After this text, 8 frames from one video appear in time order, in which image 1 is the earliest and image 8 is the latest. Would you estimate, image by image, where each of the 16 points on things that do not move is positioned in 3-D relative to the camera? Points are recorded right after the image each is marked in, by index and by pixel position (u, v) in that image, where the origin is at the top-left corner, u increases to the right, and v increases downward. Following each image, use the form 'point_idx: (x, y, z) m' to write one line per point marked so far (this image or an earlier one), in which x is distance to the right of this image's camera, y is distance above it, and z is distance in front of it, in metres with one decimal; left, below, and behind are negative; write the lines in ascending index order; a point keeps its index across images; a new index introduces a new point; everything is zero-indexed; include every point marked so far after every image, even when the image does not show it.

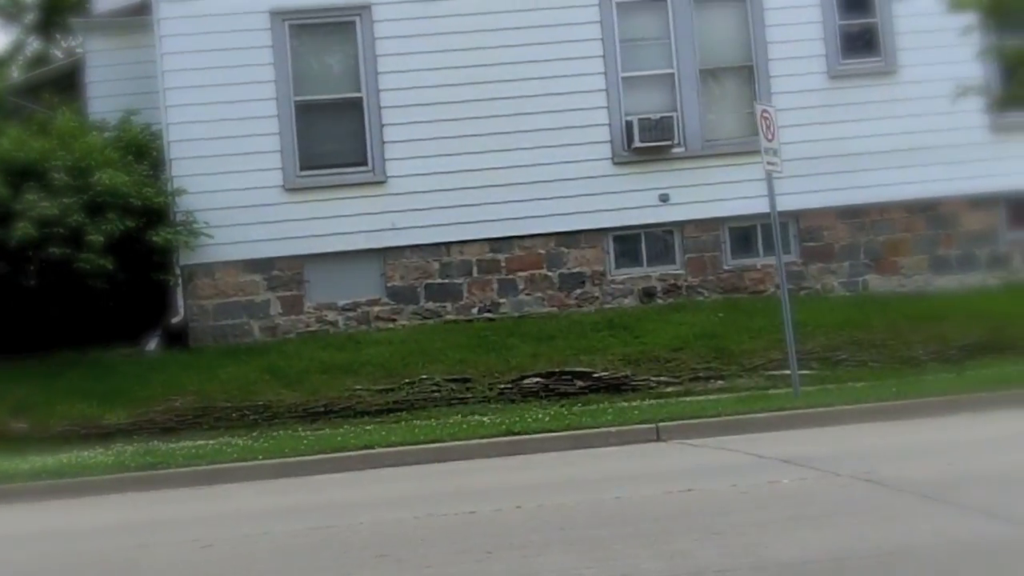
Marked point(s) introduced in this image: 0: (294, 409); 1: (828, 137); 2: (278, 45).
0: (-2.8, -1.6, +13.1) m
1: (+5.3, +2.5, +16.4) m
2: (-3.8, +4.0, +15.9) m
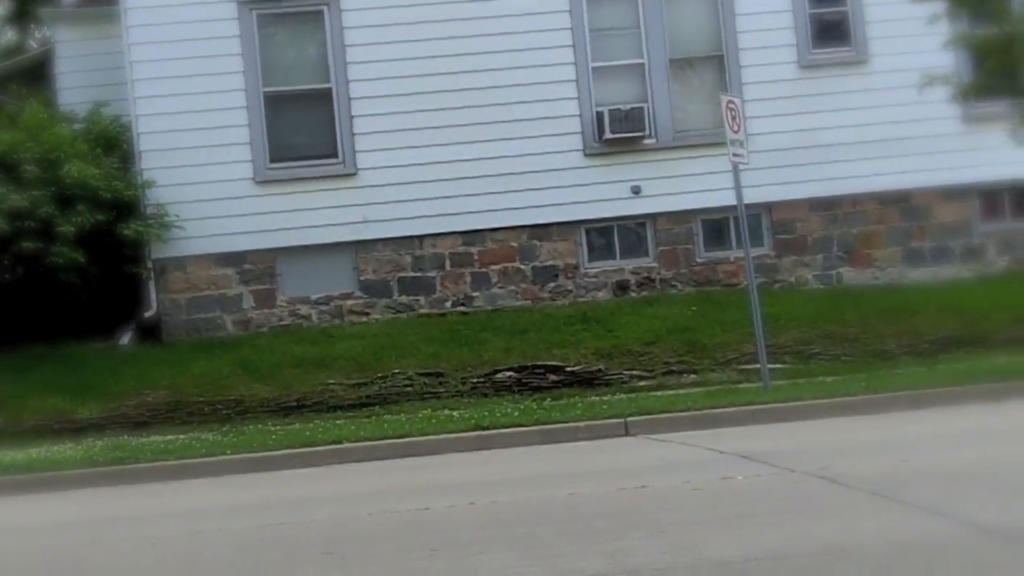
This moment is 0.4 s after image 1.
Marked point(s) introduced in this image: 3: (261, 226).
0: (-3.2, -1.5, +13.1) m
1: (+4.8, +2.7, +16.4) m
2: (-4.2, +4.1, +15.8) m
3: (-4.1, +1.0, +15.8) m
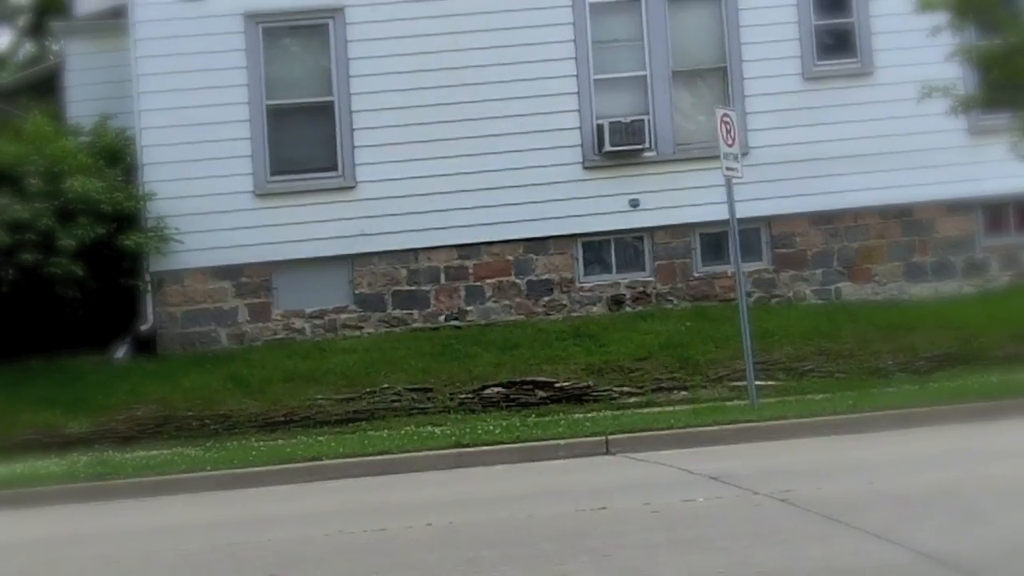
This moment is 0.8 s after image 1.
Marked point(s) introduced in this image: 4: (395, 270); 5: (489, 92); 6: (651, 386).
0: (-3.4, -1.7, +13.1) m
1: (+4.8, +2.4, +16.2) m
2: (-4.3, +3.9, +15.9) m
3: (-4.2, +0.8, +15.9) m
4: (-1.9, +0.3, +15.9) m
5: (-0.5, +3.2, +16.0) m
6: (+1.9, -1.3, +13.4) m
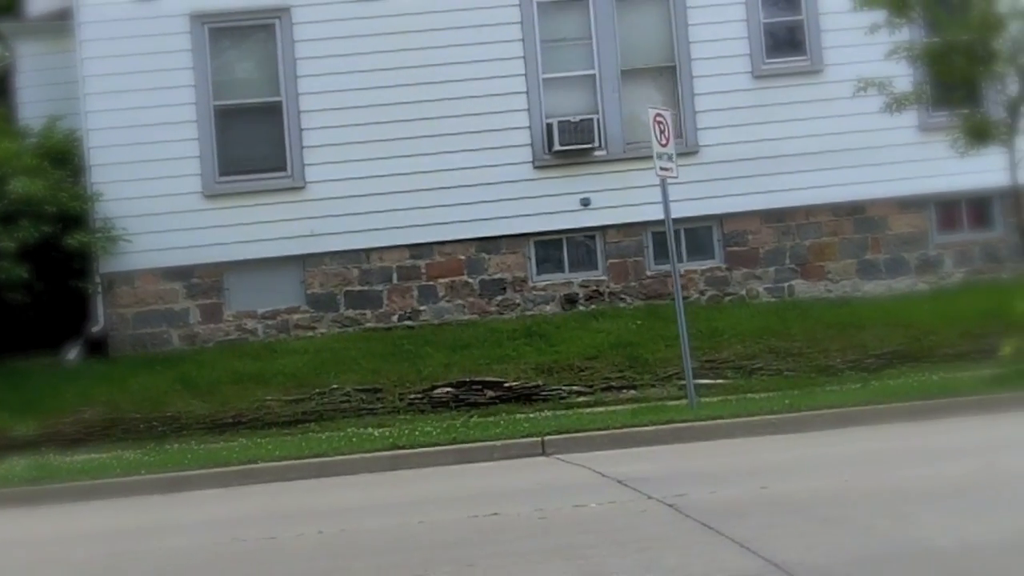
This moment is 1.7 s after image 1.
0: (-4.1, -1.7, +13.0) m
1: (+4.0, +2.4, +16.2) m
2: (-5.1, +3.8, +15.8) m
3: (-4.9, +0.8, +15.8) m
4: (-2.6, +0.3, +15.9) m
5: (-1.2, +3.2, +16.0) m
6: (+1.2, -1.3, +13.4) m
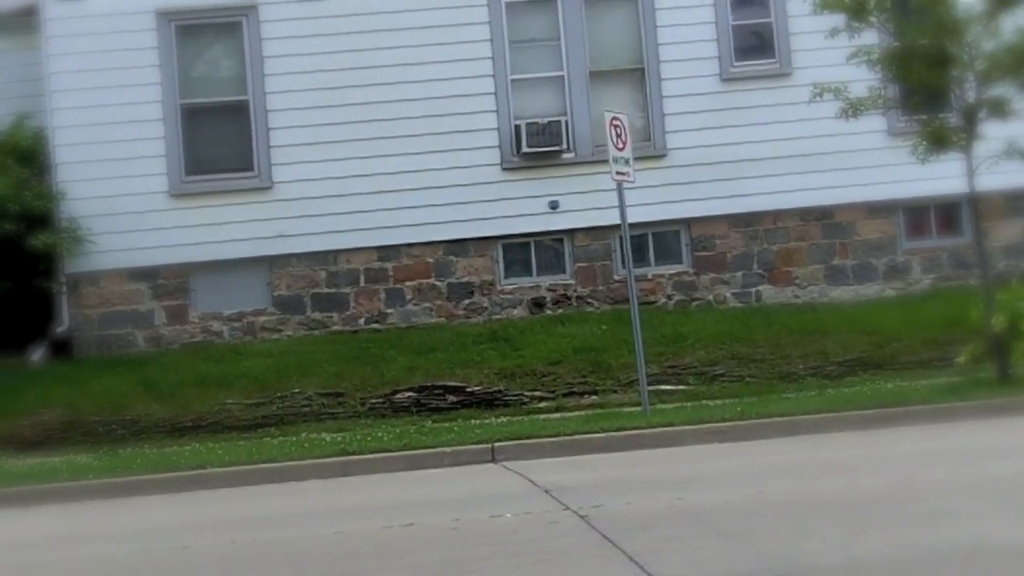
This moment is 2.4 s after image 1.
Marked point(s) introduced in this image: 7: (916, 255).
0: (-4.6, -1.8, +13.0) m
1: (+3.5, +2.4, +16.3) m
2: (-5.6, +3.8, +15.7) m
3: (-5.4, +0.7, +15.7) m
4: (-3.2, +0.2, +15.9) m
5: (-1.7, +3.1, +16.0) m
6: (+0.7, -1.4, +13.4) m
7: (+6.7, +0.6, +16.5) m
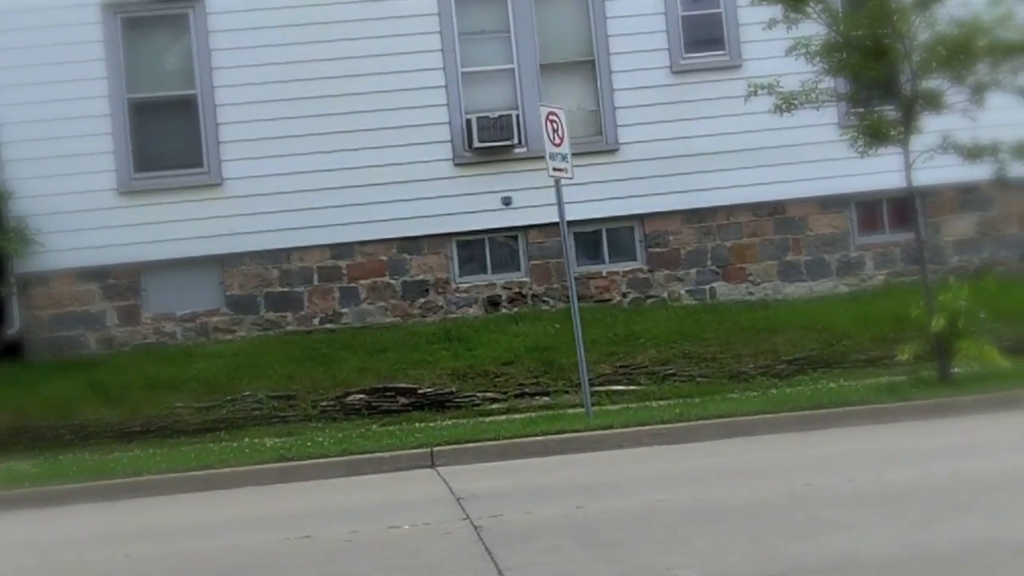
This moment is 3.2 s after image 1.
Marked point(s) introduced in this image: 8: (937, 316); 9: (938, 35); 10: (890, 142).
0: (-5.2, -1.8, +12.9) m
1: (+2.8, +2.4, +16.3) m
2: (-6.3, +3.8, +15.6) m
3: (-6.1, +0.7, +15.6) m
4: (-3.9, +0.2, +15.8) m
5: (-2.5, +3.2, +15.9) m
6: (0.0, -1.4, +13.4) m
7: (+6.0, +0.6, +16.6) m
8: (+4.9, -0.3, +11.5) m
9: (+5.0, +2.8, +11.6) m
10: (+4.7, +1.7, +12.2) m
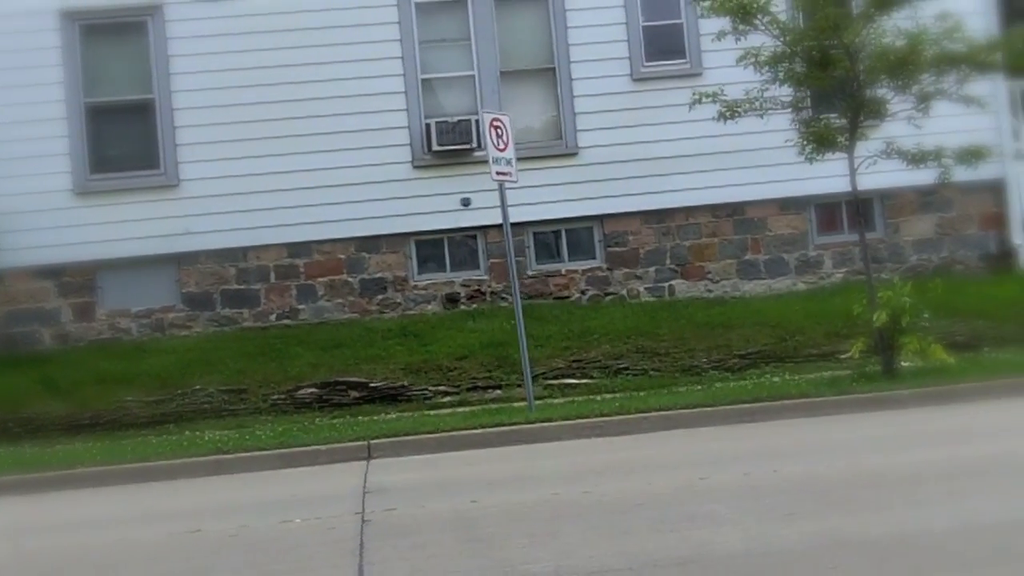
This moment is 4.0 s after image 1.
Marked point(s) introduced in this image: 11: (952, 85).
0: (-5.9, -1.7, +12.9) m
1: (+2.1, +2.5, +16.3) m
2: (-7.0, +3.9, +15.5) m
3: (-6.8, +0.8, +15.6) m
4: (-4.5, +0.3, +15.8) m
5: (-3.1, +3.2, +15.9) m
6: (-0.6, -1.3, +13.4) m
7: (+5.3, +0.7, +16.7) m
8: (+4.3, -0.3, +11.6) m
9: (+4.4, +2.9, +11.7) m
10: (+4.0, +1.8, +12.2) m
11: (+5.4, +2.5, +12.2) m
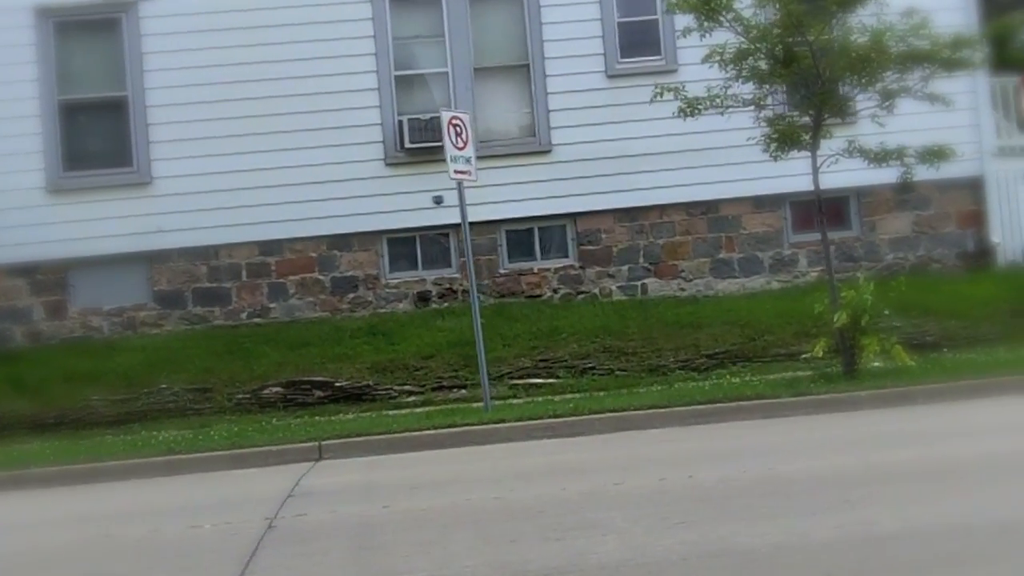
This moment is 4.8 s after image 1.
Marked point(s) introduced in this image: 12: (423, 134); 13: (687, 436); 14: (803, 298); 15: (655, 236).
0: (-6.4, -1.7, +12.9) m
1: (+1.6, +2.5, +16.3) m
2: (-7.4, +3.9, +15.5) m
3: (-7.3, +0.8, +15.6) m
4: (-5.0, +0.3, +15.8) m
5: (-3.6, +3.2, +15.9) m
6: (-1.1, -1.3, +13.4) m
7: (+4.9, +0.7, +16.6) m
8: (+3.8, -0.3, +11.5) m
9: (+3.9, +2.9, +11.7) m
10: (+3.6, +1.8, +12.2) m
11: (+5.0, +2.5, +12.1) m
12: (-1.4, +2.5, +15.9) m
13: (+1.7, -1.4, +9.6) m
14: (+4.7, -0.1, +15.8) m
15: (+2.4, +0.9, +16.5) m
